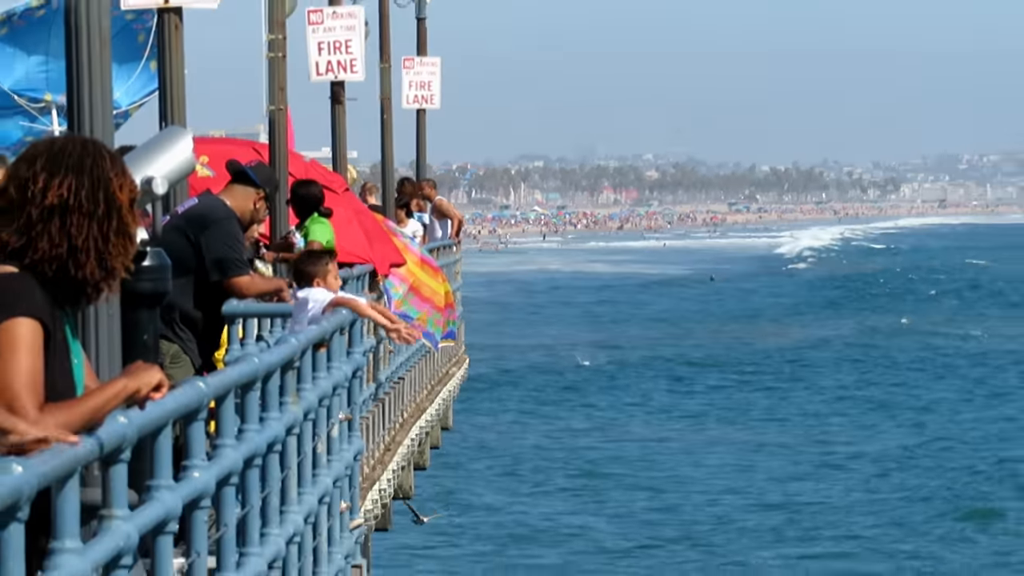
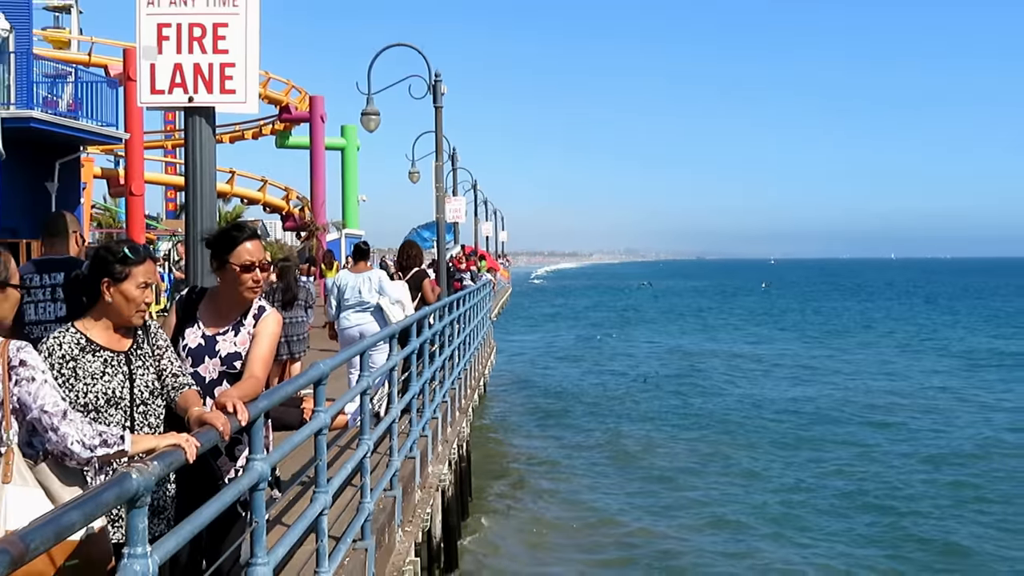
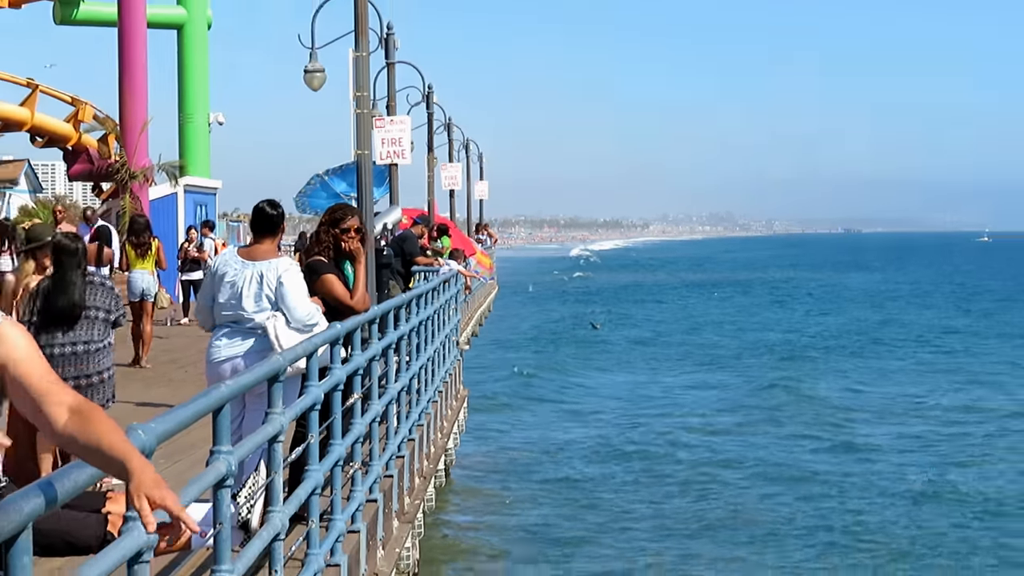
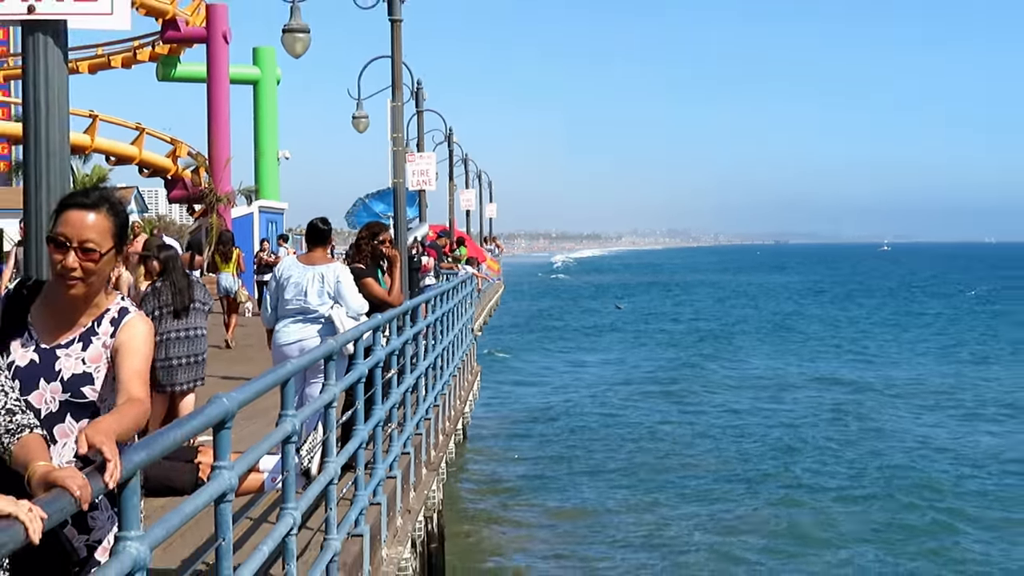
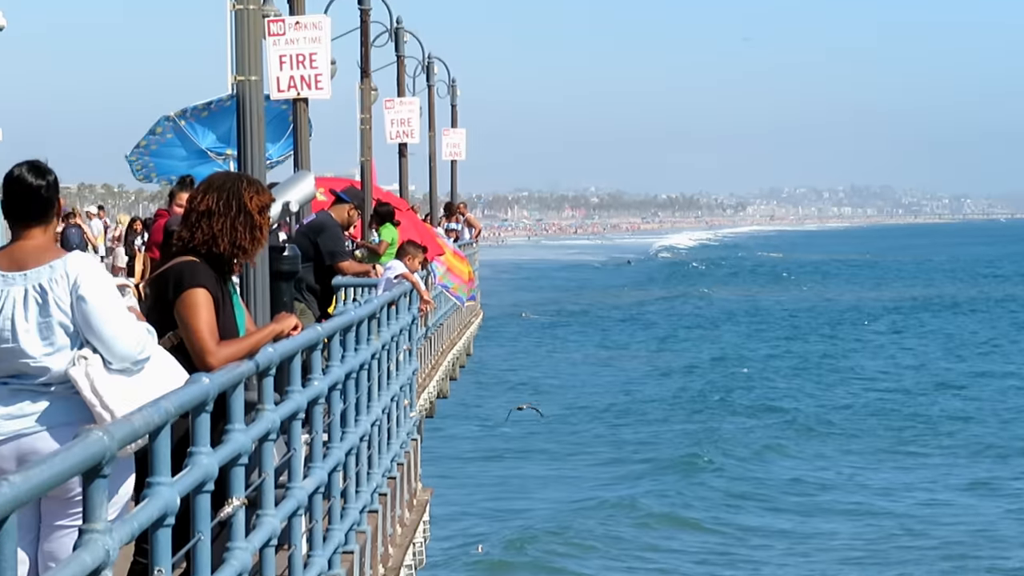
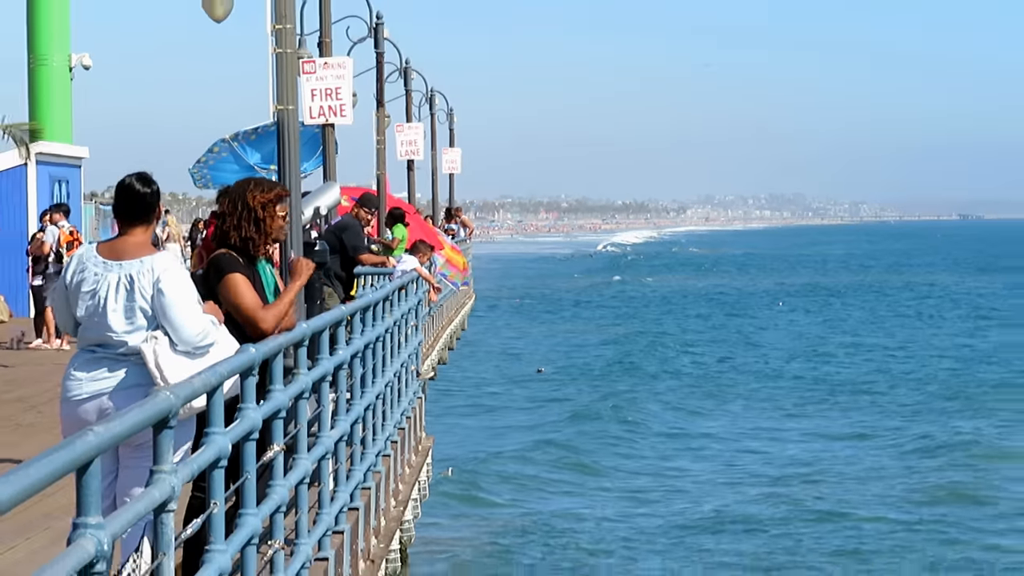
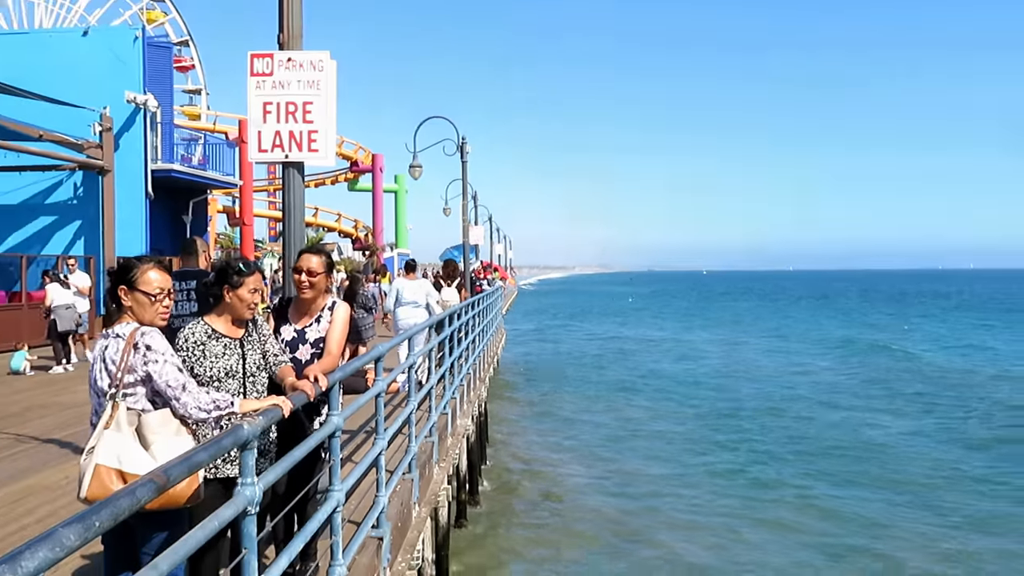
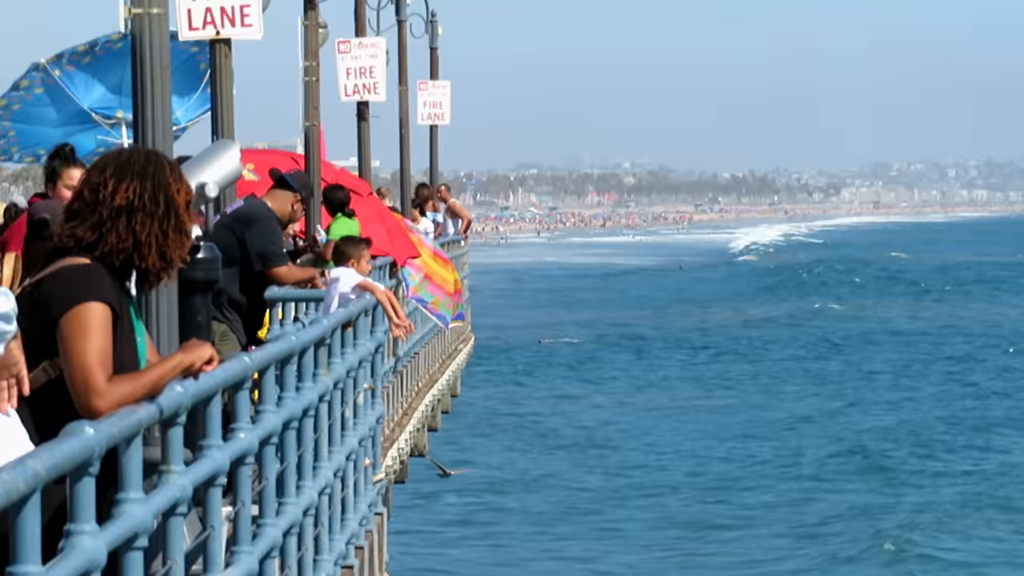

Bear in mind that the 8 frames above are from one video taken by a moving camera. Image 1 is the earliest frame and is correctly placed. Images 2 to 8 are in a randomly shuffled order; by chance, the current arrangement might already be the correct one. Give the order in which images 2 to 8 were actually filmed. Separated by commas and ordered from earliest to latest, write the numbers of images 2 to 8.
8, 5, 6, 3, 4, 2, 7
